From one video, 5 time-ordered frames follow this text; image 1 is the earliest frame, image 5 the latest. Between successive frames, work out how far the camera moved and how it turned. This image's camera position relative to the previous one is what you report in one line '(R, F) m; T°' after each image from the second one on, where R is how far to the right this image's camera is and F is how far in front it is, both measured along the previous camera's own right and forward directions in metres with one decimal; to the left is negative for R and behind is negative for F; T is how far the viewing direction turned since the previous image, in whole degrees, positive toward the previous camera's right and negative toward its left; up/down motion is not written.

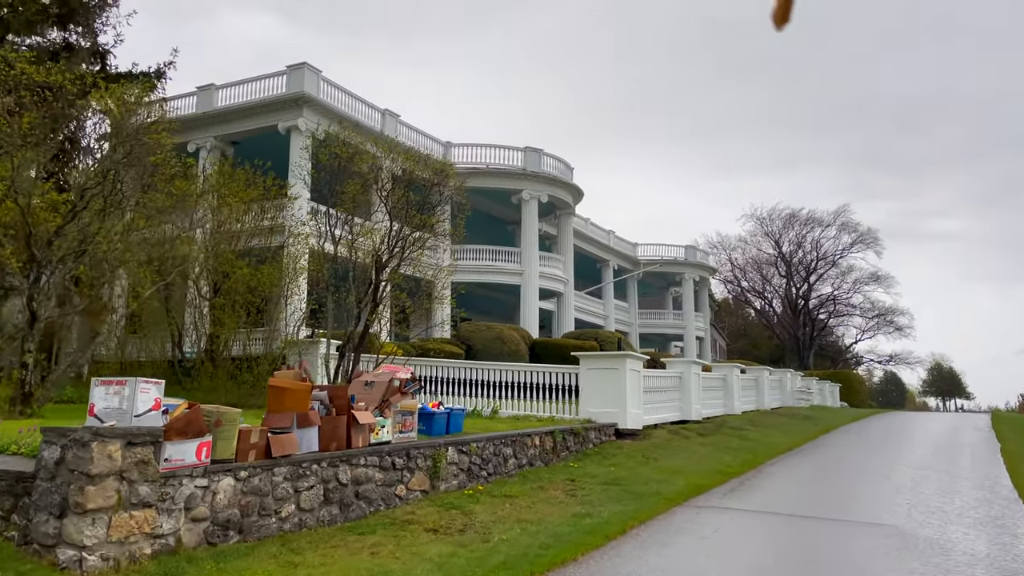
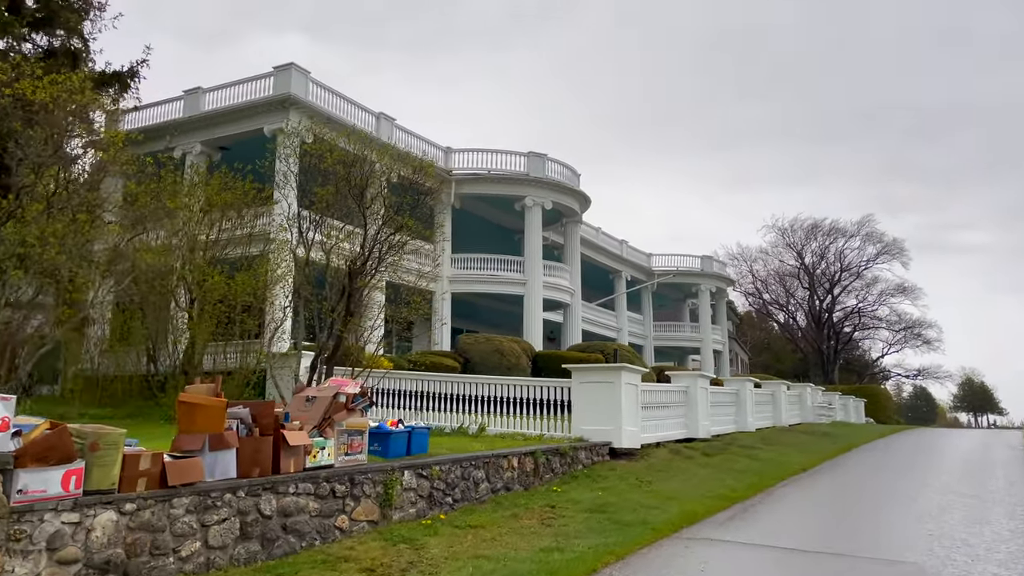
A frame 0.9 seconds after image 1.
(+0.5, +0.9) m; -2°
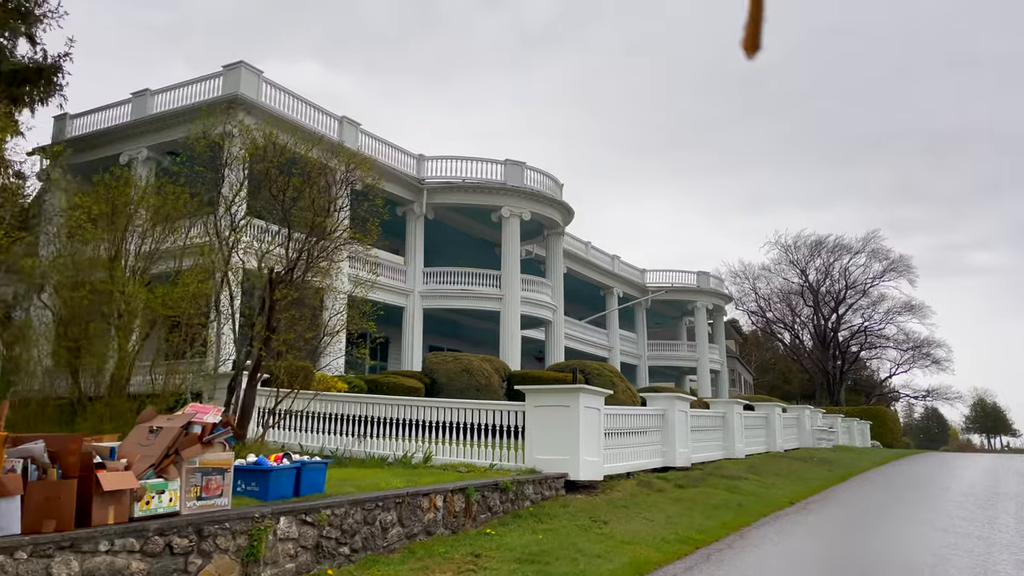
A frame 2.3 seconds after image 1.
(+0.8, +1.3) m; -1°
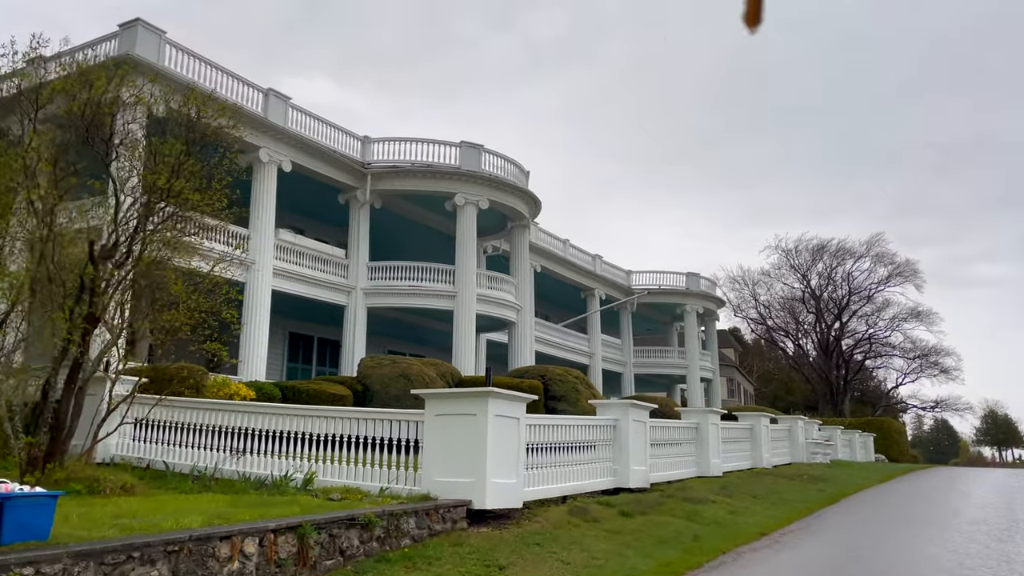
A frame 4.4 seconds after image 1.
(+1.1, +2.1) m; 0°
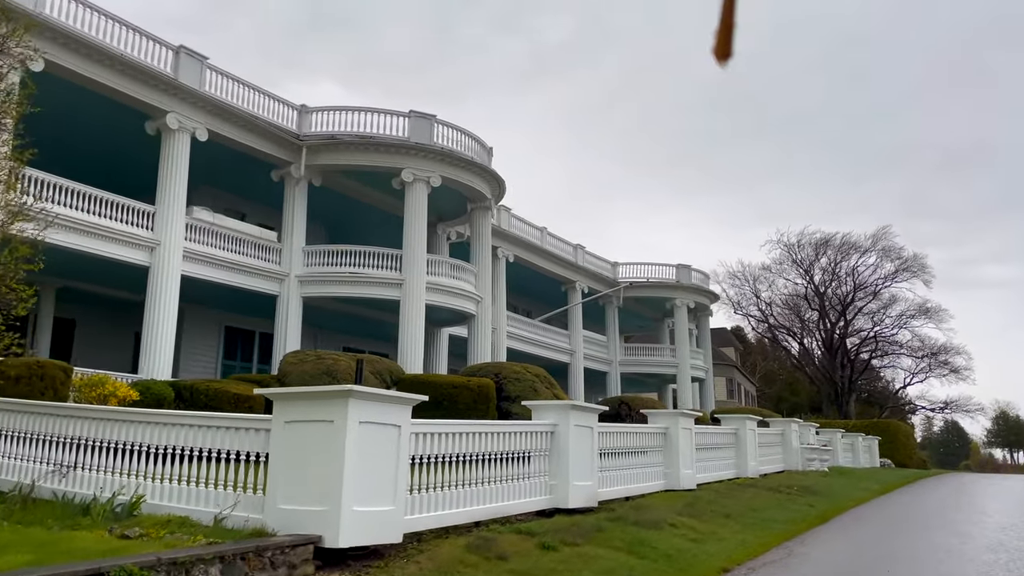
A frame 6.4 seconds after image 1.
(+1.0, +2.0) m; -1°
